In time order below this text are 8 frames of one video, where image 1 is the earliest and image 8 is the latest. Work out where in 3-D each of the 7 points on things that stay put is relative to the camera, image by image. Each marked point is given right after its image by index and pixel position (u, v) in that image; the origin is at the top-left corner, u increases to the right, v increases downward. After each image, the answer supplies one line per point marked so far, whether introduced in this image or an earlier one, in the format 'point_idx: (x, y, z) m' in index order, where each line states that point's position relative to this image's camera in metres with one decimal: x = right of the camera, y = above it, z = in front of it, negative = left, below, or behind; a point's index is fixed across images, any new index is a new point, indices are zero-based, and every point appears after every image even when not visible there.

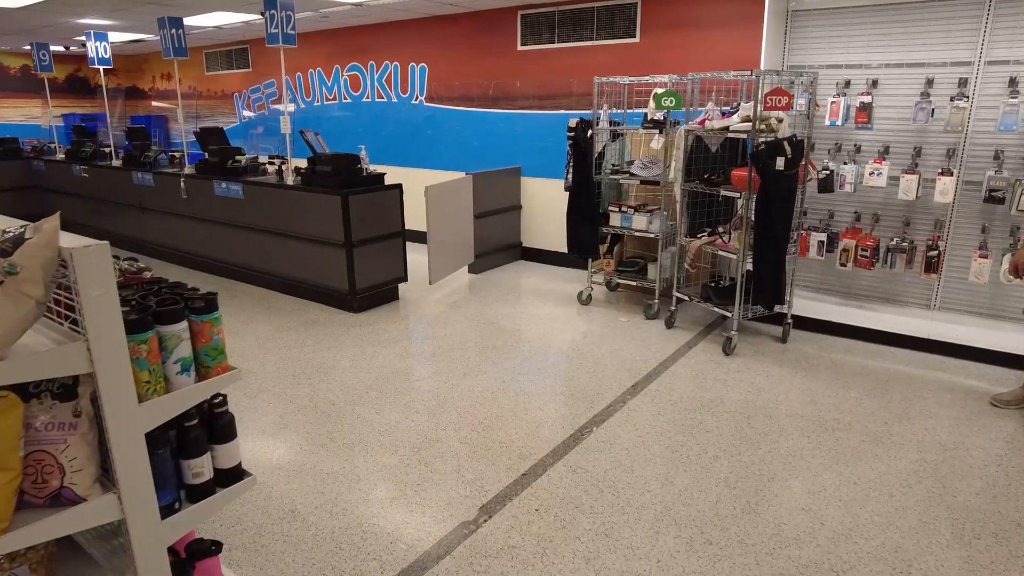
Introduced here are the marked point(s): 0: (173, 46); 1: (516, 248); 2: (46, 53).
0: (-3.0, +2.1, +5.7) m
1: (0.0, +0.4, +6.6) m
2: (-5.4, +2.7, +7.6) m
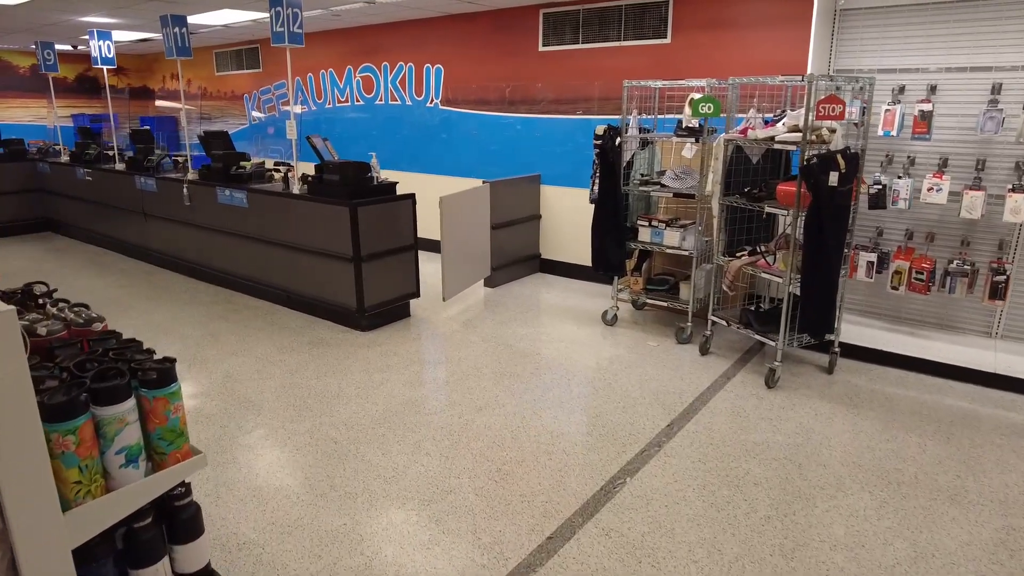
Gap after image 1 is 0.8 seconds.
0: (-2.8, +2.0, +5.4) m
1: (+0.2, +0.3, +6.2) m
2: (-5.2, +2.7, +7.4) m
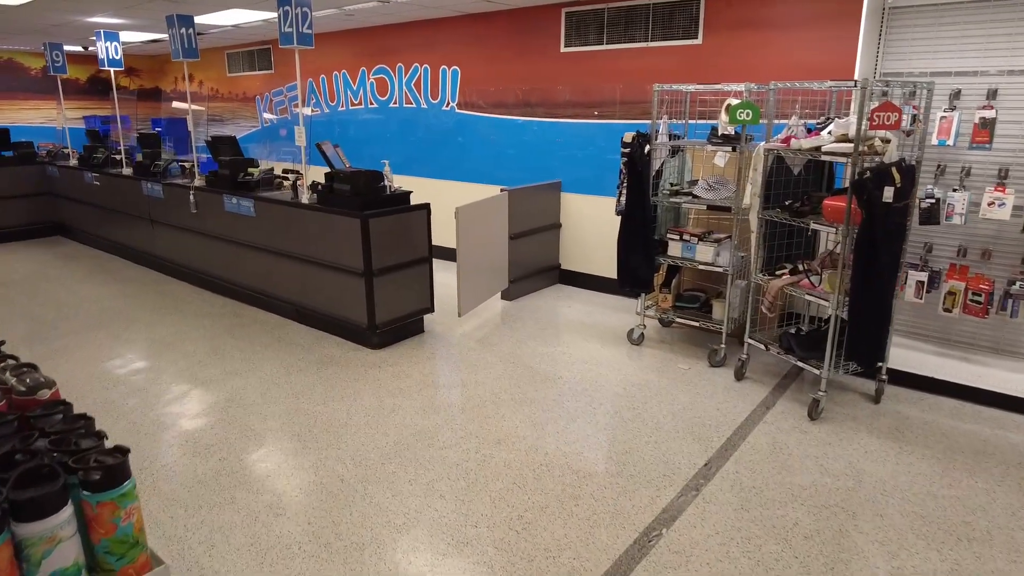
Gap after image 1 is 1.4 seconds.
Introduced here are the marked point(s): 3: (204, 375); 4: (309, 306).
0: (-2.6, +1.9, +5.2) m
1: (+0.4, +0.2, +6.0) m
2: (-5.0, +2.6, +7.2) m
3: (-1.9, -0.5, +4.0) m
4: (-1.5, -0.1, +4.7) m
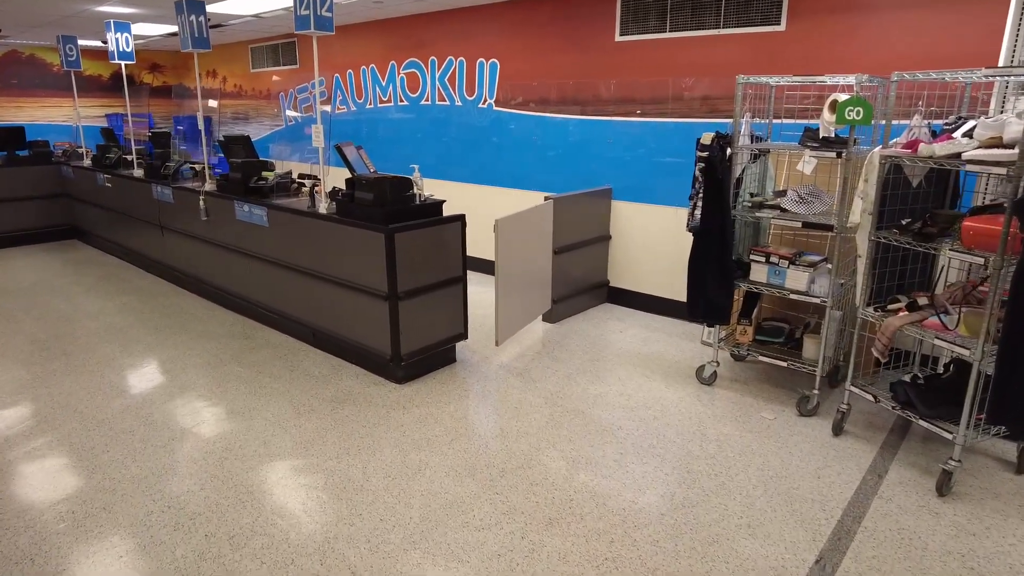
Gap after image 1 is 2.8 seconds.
0: (-2.3, +1.8, +4.7) m
1: (+0.7, 0.0, +5.3) m
2: (-4.5, +2.5, +6.8) m
3: (-1.7, -0.7, +3.5) m
4: (-1.2, -0.3, +4.1) m
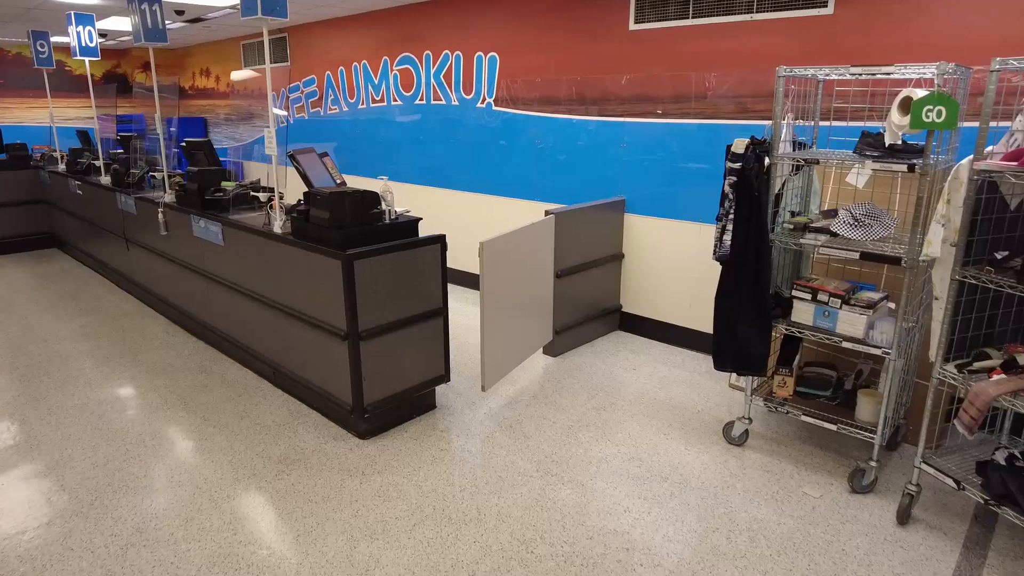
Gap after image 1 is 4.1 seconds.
0: (-2.3, +1.7, +4.1) m
1: (+0.7, -0.2, +4.6) m
2: (-4.5, +2.4, +6.3) m
3: (-1.7, -0.8, +2.9) m
4: (-1.2, -0.4, +3.5) m
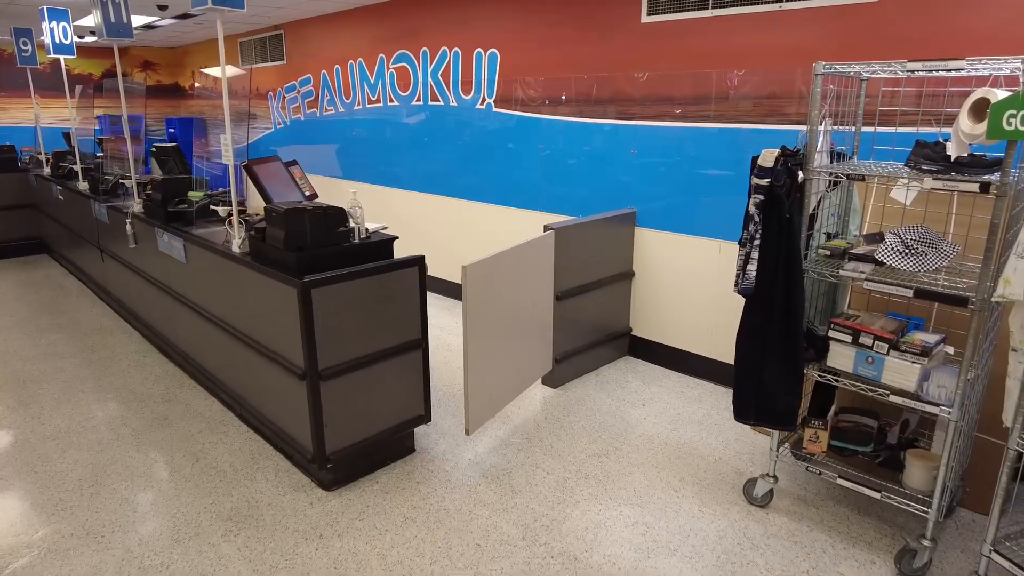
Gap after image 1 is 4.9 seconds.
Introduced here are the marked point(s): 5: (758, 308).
0: (-2.3, +1.5, +3.8) m
1: (+0.7, -0.3, +4.2) m
2: (-4.4, +2.3, +6.0) m
3: (-1.8, -0.9, +2.5) m
4: (-1.3, -0.6, +3.2) m
5: (+0.9, -0.1, +2.3) m
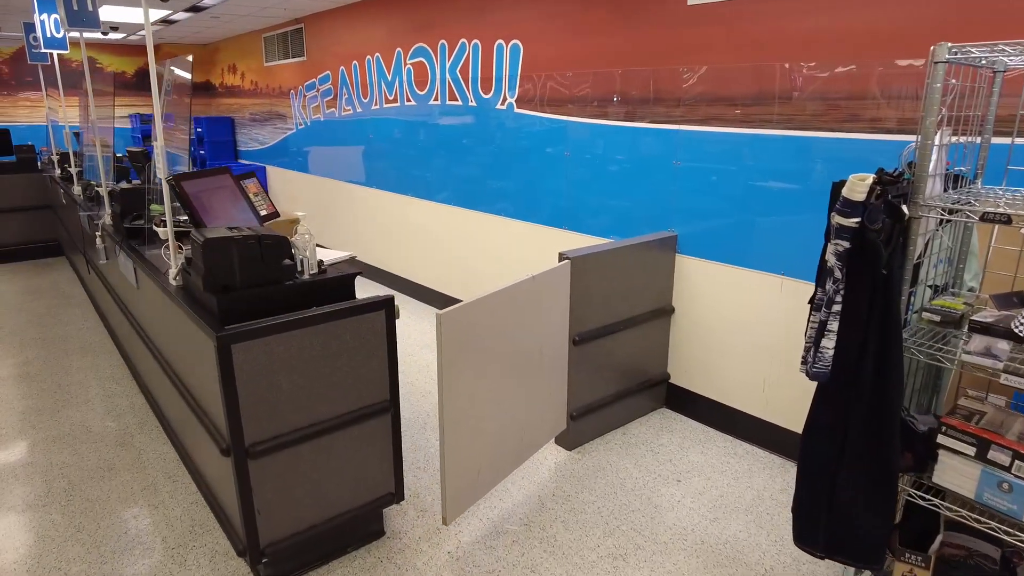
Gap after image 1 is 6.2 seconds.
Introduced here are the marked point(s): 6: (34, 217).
0: (-2.2, +1.4, +3.3) m
1: (+0.8, -0.5, +3.5) m
2: (-4.1, +2.2, +5.7) m
3: (-1.9, -1.1, +2.1) m
4: (-1.3, -0.7, +2.6) m
5: (+0.8, -0.3, +1.6) m
6: (-4.9, +0.7, +6.8) m
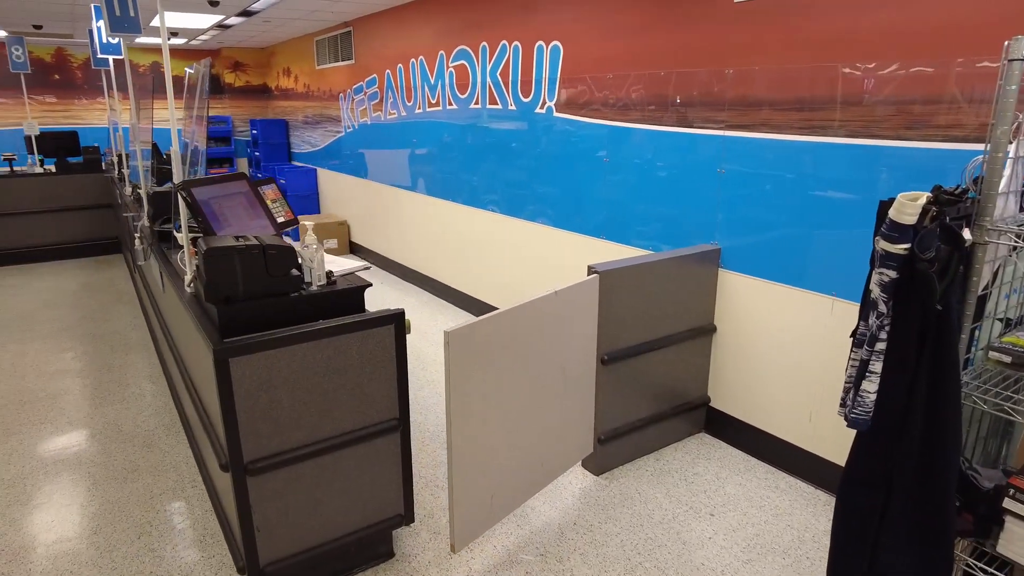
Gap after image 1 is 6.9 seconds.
0: (-2.0, +1.4, +3.4) m
1: (+0.9, -0.6, +3.3) m
2: (-3.7, +2.2, +5.9) m
3: (-1.8, -1.1, +2.1) m
4: (-1.2, -0.7, +2.6) m
5: (+0.8, -0.3, +1.4) m
6: (-4.5, +0.8, +7.1) m
